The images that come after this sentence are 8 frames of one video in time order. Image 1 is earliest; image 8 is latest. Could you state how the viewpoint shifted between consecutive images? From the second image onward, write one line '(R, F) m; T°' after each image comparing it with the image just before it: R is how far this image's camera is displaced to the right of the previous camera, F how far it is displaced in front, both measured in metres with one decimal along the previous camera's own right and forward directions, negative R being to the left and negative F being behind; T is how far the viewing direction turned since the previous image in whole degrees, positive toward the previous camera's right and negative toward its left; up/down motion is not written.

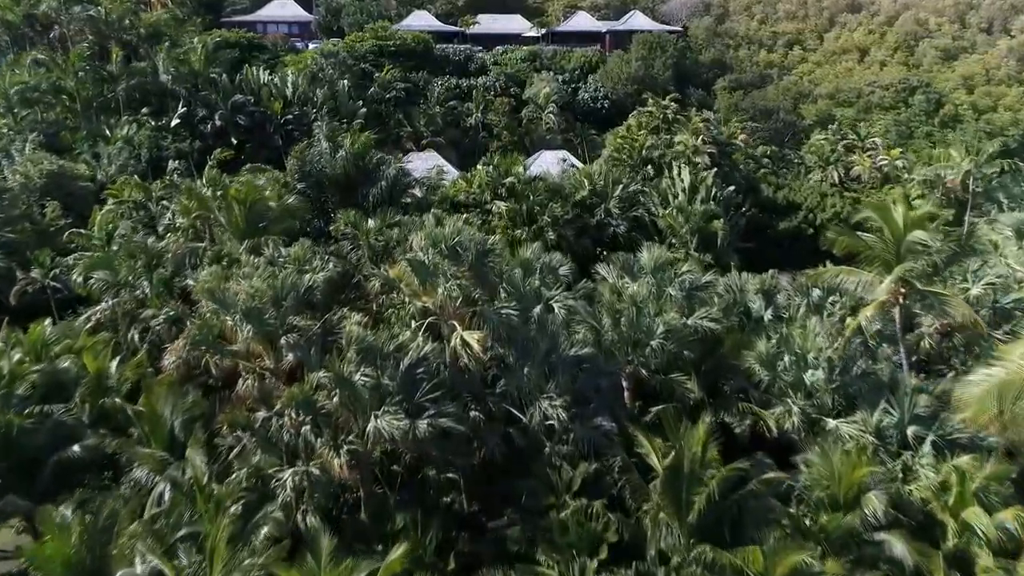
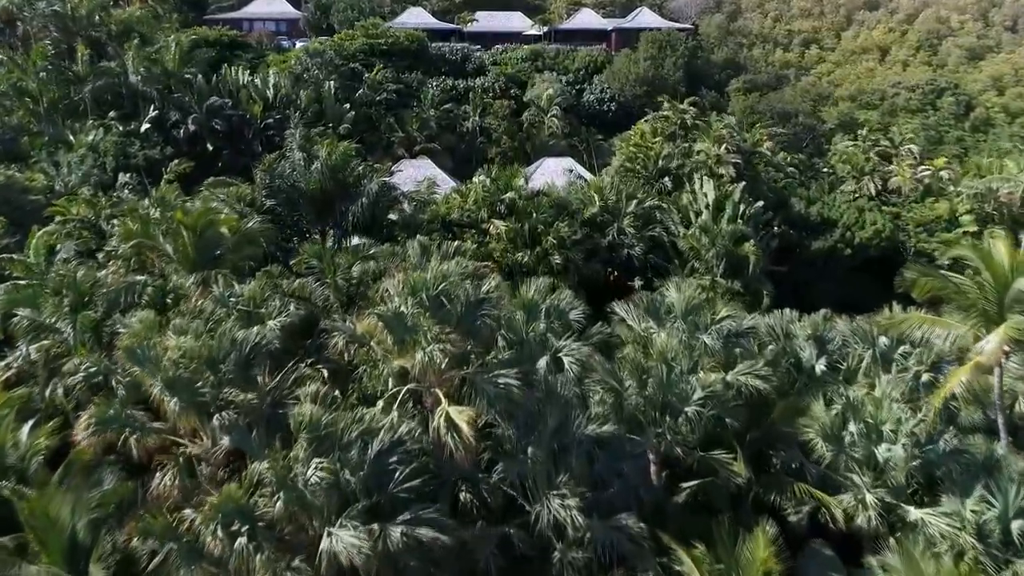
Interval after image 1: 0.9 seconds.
(0.0, +3.1) m; 0°
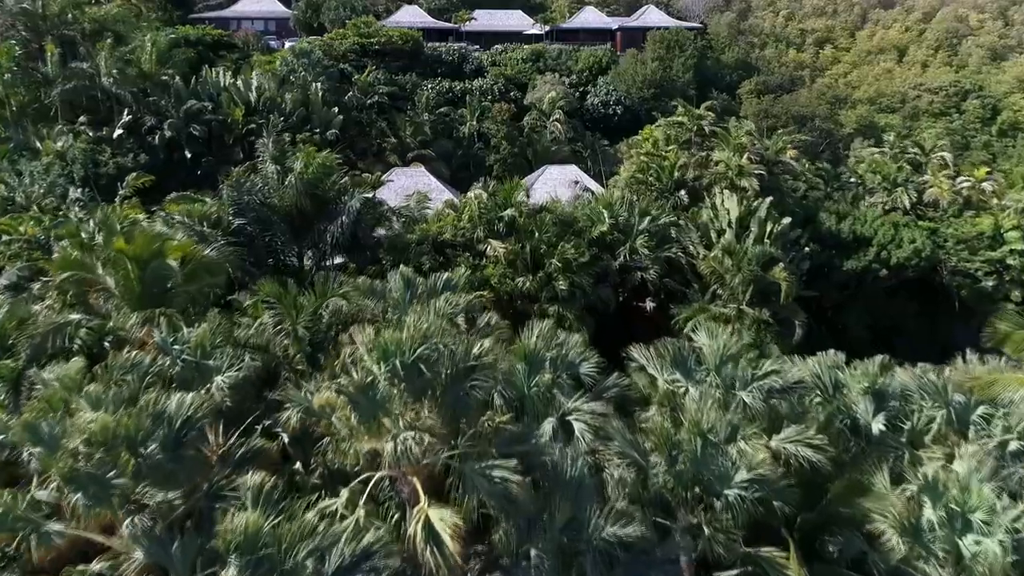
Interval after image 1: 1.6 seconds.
(0.0, +2.4) m; 0°
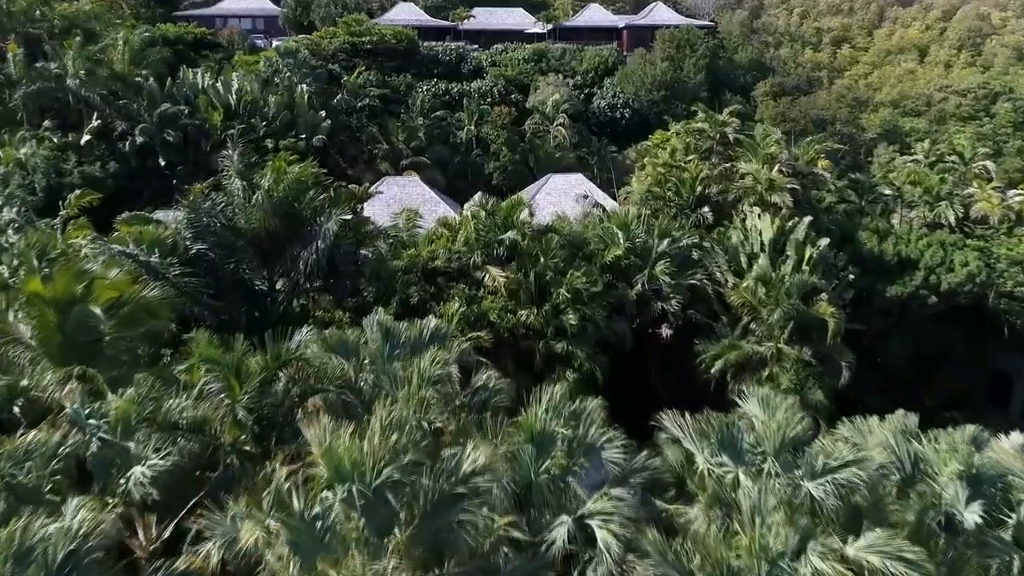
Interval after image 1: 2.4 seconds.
(0.0, +2.6) m; 0°
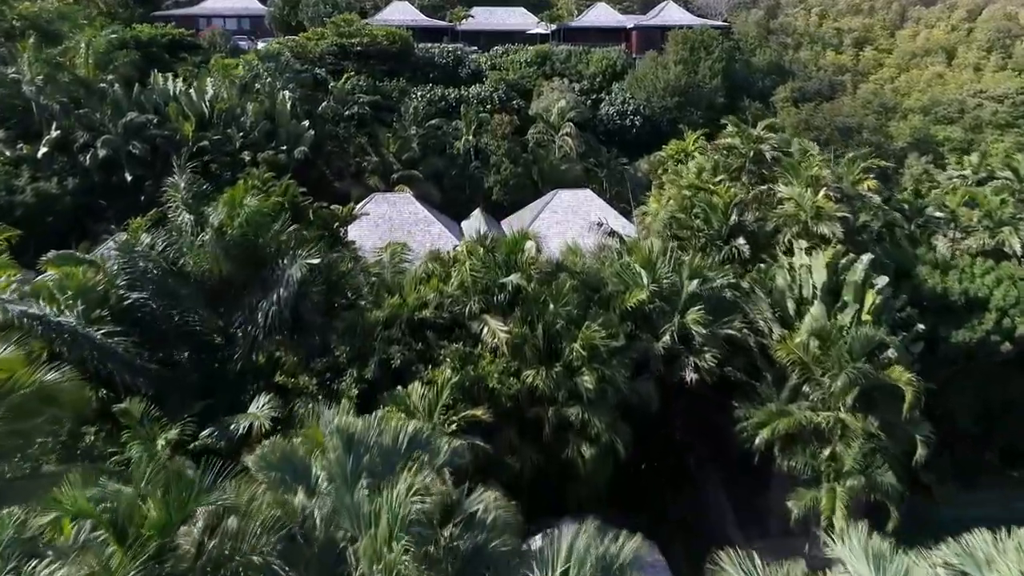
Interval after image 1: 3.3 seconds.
(-0.1, +2.9) m; 0°
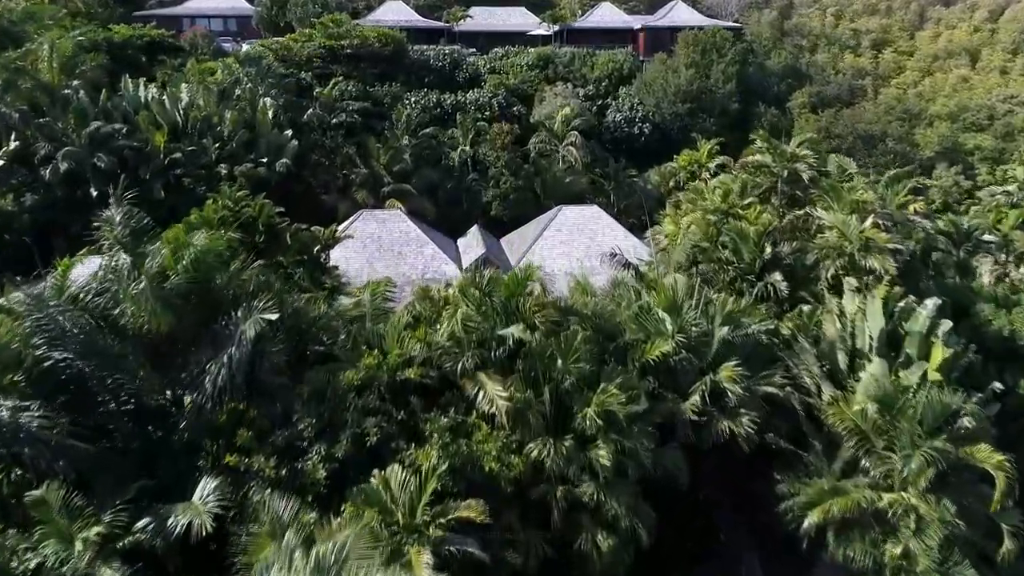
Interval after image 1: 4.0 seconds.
(0.0, +2.3) m; 0°
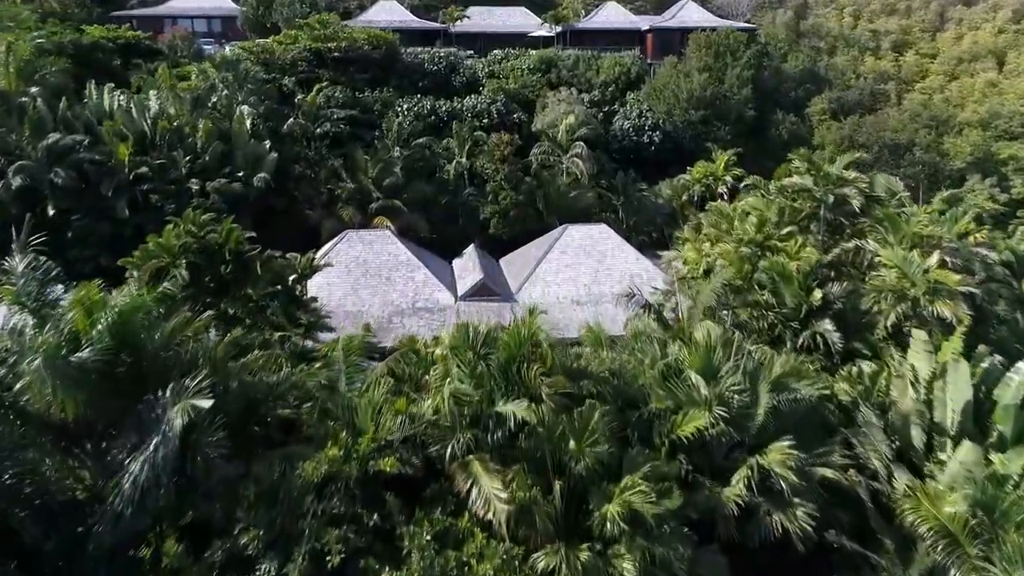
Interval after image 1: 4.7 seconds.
(0.0, +2.4) m; 0°
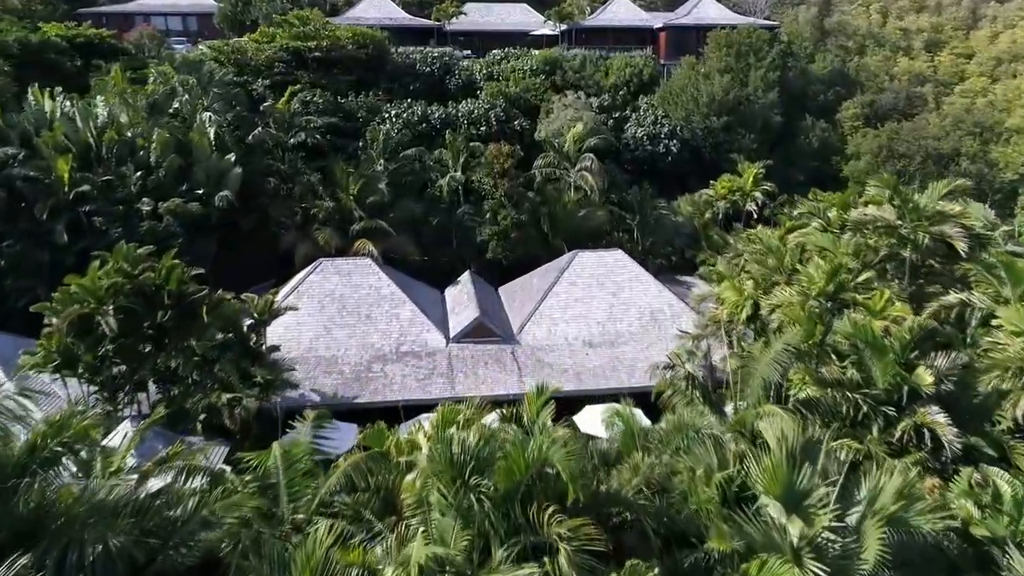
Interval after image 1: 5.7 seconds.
(0.0, +3.2) m; 0°
